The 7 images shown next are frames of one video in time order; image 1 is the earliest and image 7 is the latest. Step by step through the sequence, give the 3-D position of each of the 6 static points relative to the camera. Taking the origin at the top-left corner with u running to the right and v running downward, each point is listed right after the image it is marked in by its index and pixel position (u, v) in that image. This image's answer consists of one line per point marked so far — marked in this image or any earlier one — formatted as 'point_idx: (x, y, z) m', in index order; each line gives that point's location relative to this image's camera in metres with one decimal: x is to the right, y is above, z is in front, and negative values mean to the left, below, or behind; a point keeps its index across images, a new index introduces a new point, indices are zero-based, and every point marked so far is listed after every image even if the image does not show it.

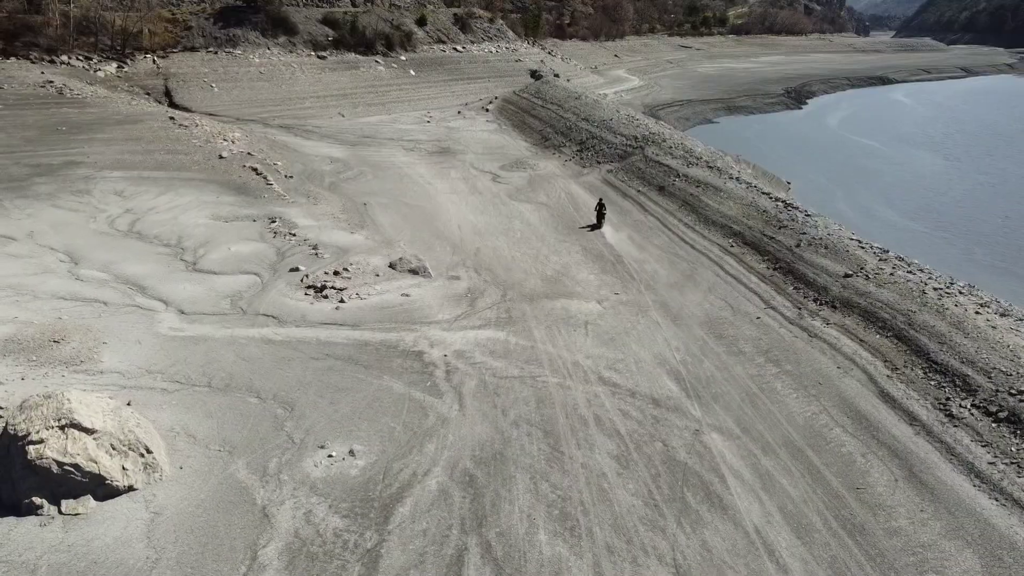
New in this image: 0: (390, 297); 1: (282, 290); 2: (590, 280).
0: (-2.8, -0.2, +15.8) m
1: (-5.4, 0.0, +16.1) m
2: (+2.0, +0.2, +17.3) m
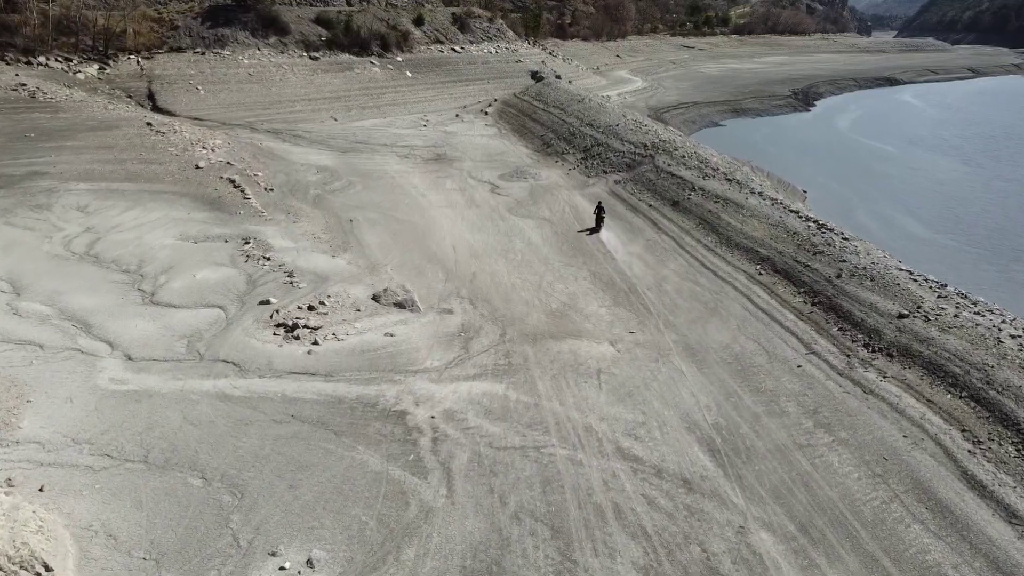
0: (-2.8, -1.0, +13.7) m
1: (-5.4, -0.8, +14.0) m
2: (+2.0, -0.6, +15.2) m
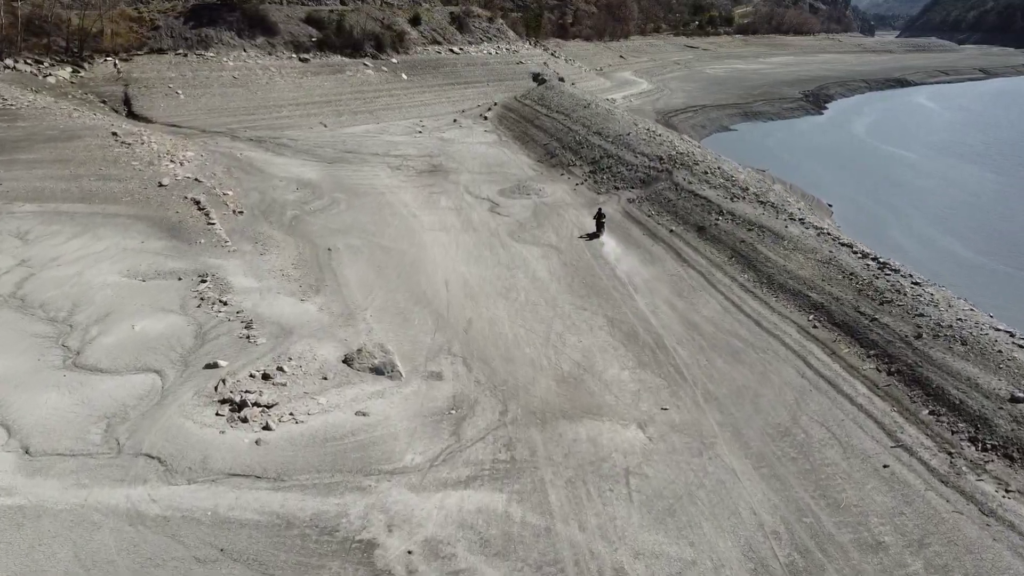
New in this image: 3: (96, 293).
0: (-2.7, -2.1, +10.9) m
1: (-5.3, -1.9, +11.2) m
2: (+2.0, -1.7, +12.4) m
3: (-9.4, -0.1, +15.6) m
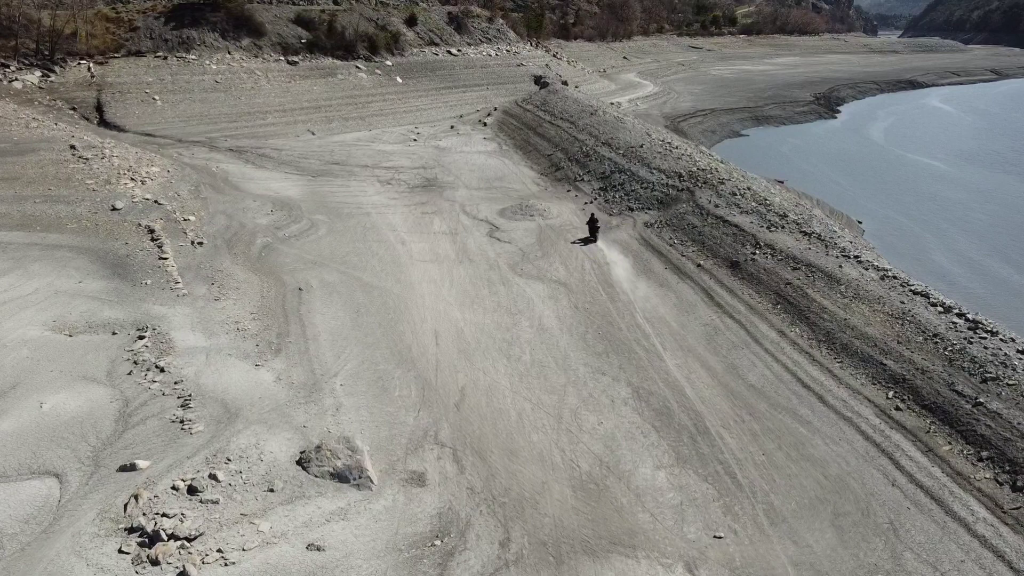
0: (-2.7, -3.2, +8.1) m
1: (-5.3, -3.0, +8.4) m
2: (+2.1, -2.8, +9.6) m
3: (-9.4, -1.2, +12.8) m
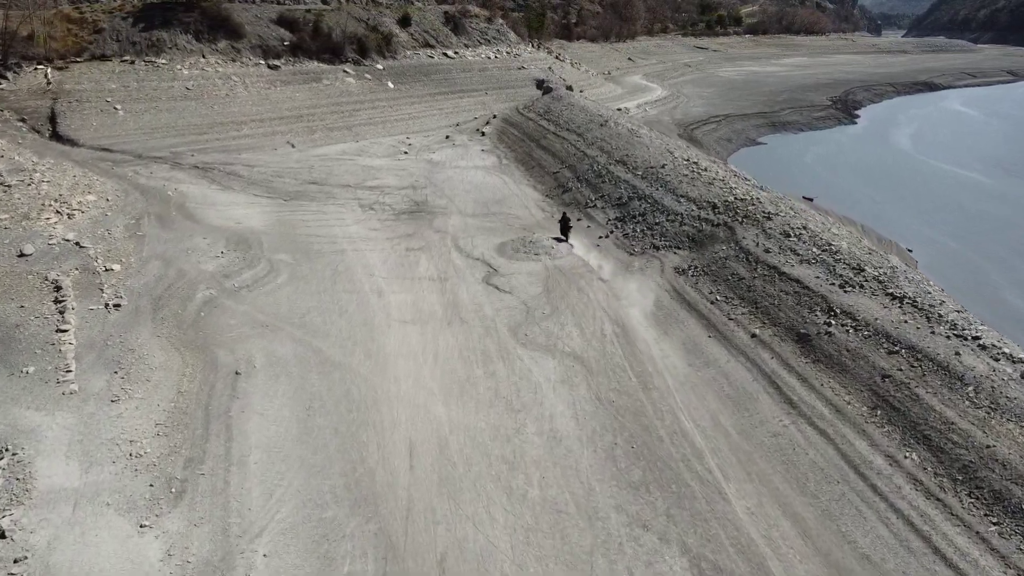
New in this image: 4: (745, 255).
0: (-2.7, -4.7, +4.3) m
1: (-5.2, -4.5, +4.6) m
2: (+2.1, -4.3, +5.8) m
3: (-9.3, -2.8, +9.0) m
4: (+5.5, +0.7, +16.2) m
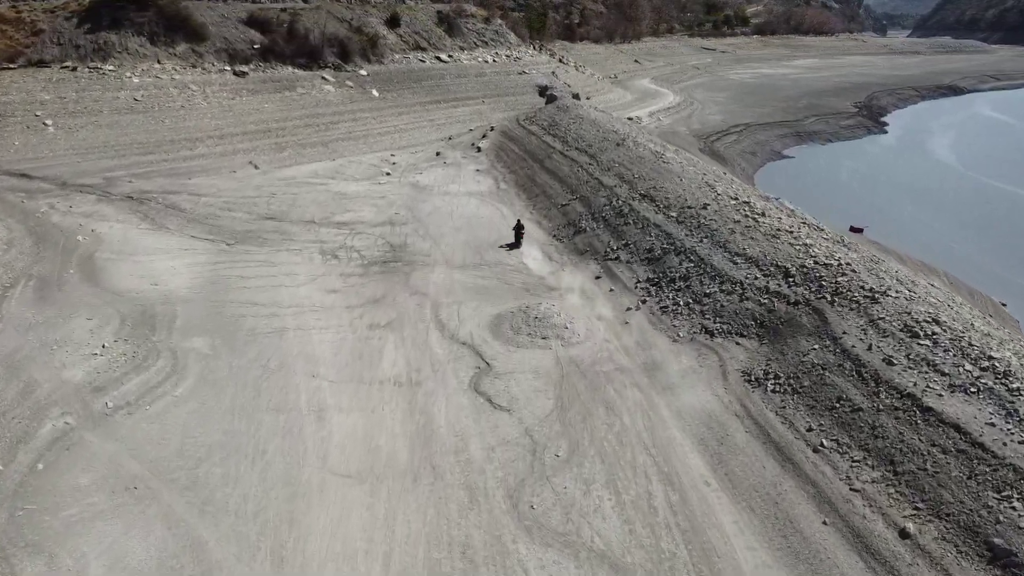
0: (-2.7, -6.8, -1.0) m
1: (-5.3, -6.6, -0.7) m
2: (+2.1, -6.3, +0.5) m
3: (-9.4, -4.8, +3.7) m
4: (+5.5, -1.3, +10.9) m
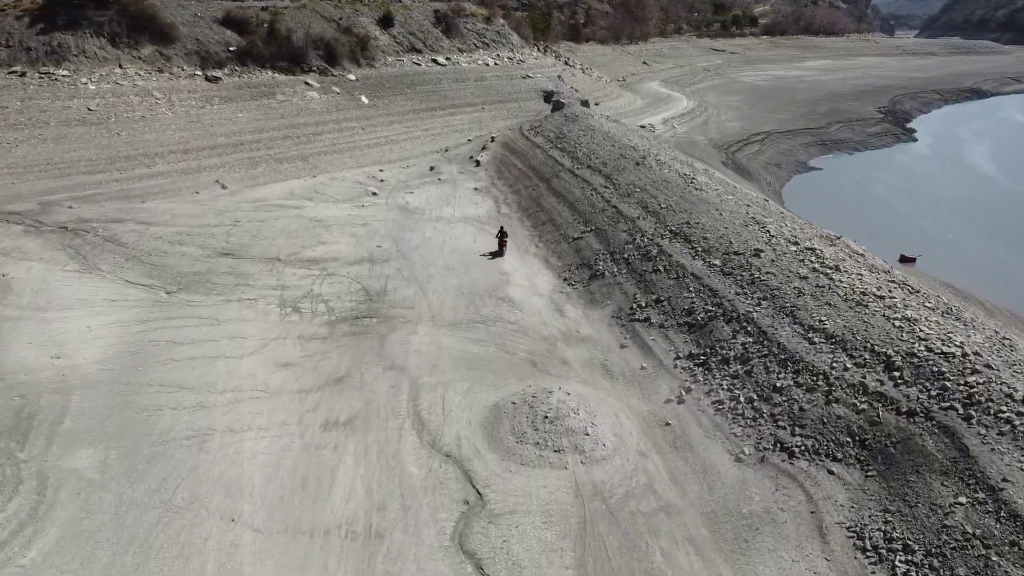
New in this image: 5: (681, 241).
0: (-2.7, -8.2, -4.9) m
1: (-5.3, -8.1, -4.6) m
2: (+2.0, -7.8, -3.4) m
3: (-9.4, -6.3, -0.2) m
4: (+5.5, -2.8, +7.0) m
5: (+4.0, +1.0, +16.2) m
